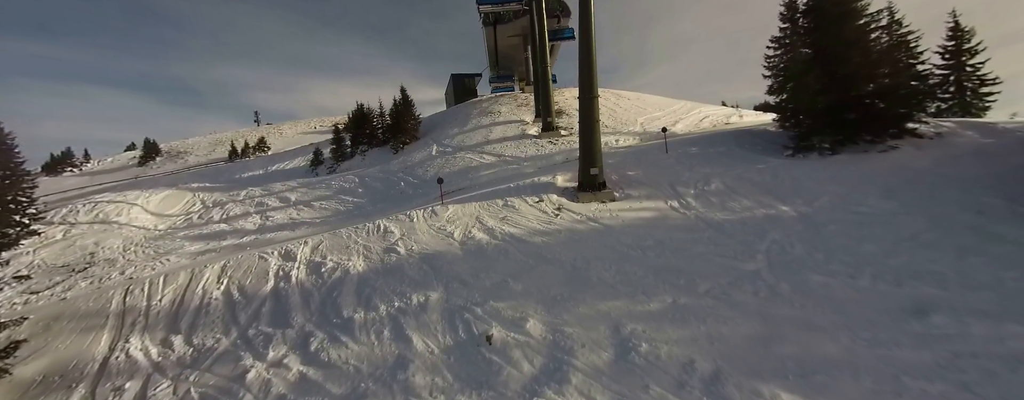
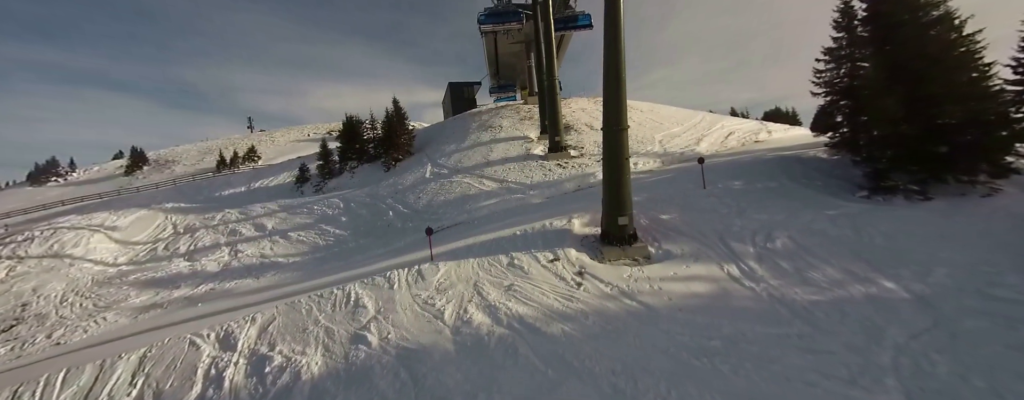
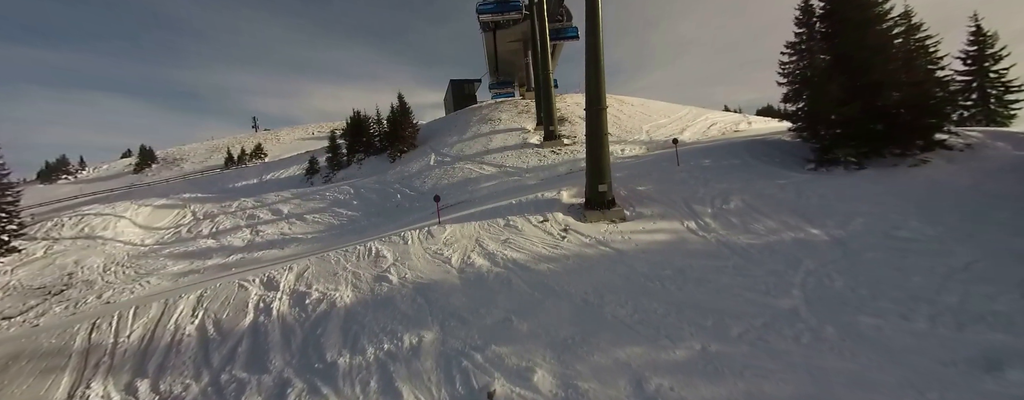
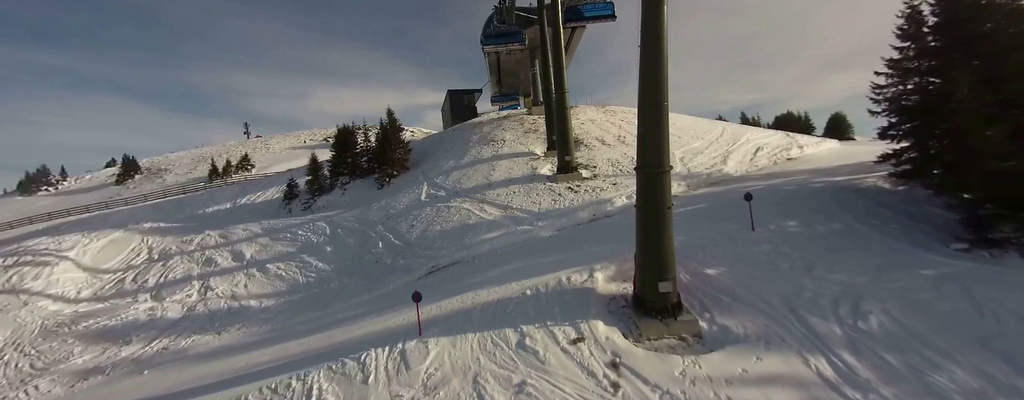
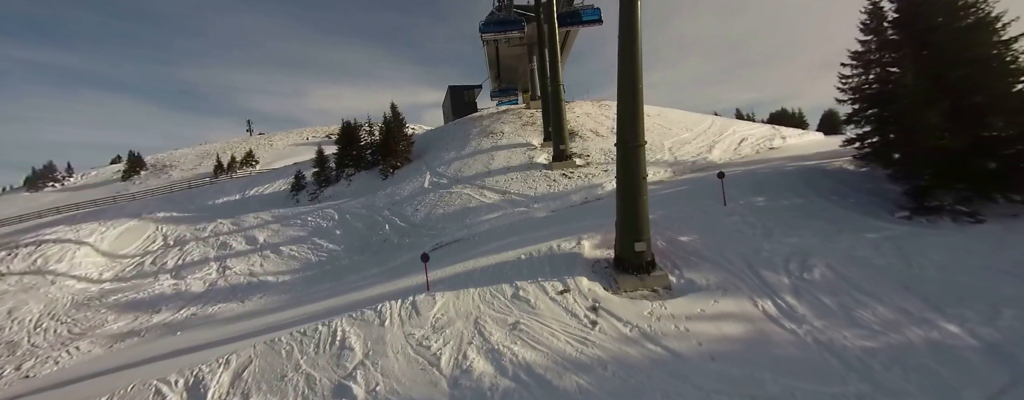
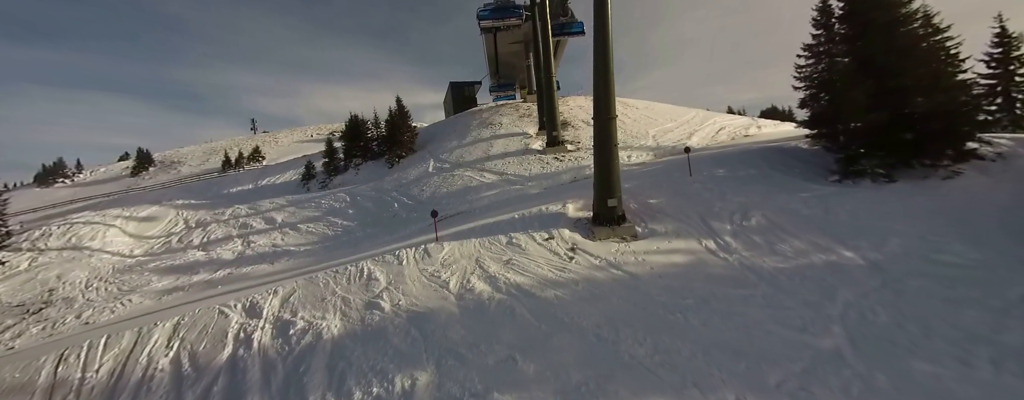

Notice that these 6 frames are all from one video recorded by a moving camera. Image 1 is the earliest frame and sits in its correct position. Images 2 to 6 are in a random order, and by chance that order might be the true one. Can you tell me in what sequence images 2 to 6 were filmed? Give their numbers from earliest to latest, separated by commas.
3, 6, 2, 5, 4
